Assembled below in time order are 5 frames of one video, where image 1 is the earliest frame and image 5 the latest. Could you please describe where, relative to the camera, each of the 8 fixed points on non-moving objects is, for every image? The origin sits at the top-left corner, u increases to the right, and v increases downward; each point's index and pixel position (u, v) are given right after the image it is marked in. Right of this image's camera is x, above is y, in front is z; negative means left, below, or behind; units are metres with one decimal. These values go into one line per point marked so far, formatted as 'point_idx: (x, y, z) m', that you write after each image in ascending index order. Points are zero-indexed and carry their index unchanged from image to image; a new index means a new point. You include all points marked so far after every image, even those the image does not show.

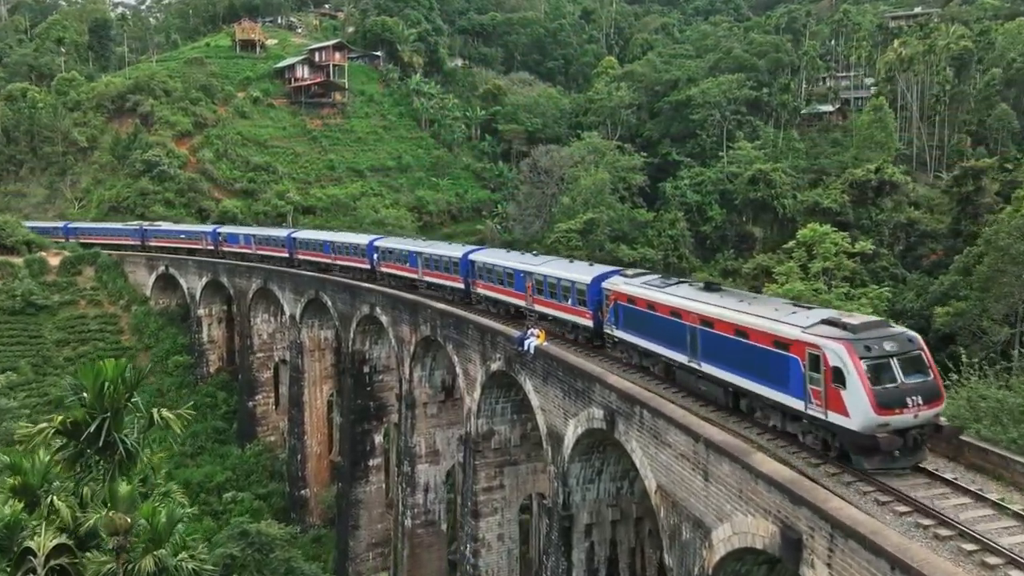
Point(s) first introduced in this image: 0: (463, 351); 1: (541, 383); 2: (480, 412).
0: (-0.6, -0.7, +14.6) m
1: (+0.3, -0.9, +11.6) m
2: (-0.3, -1.4, +14.0) m
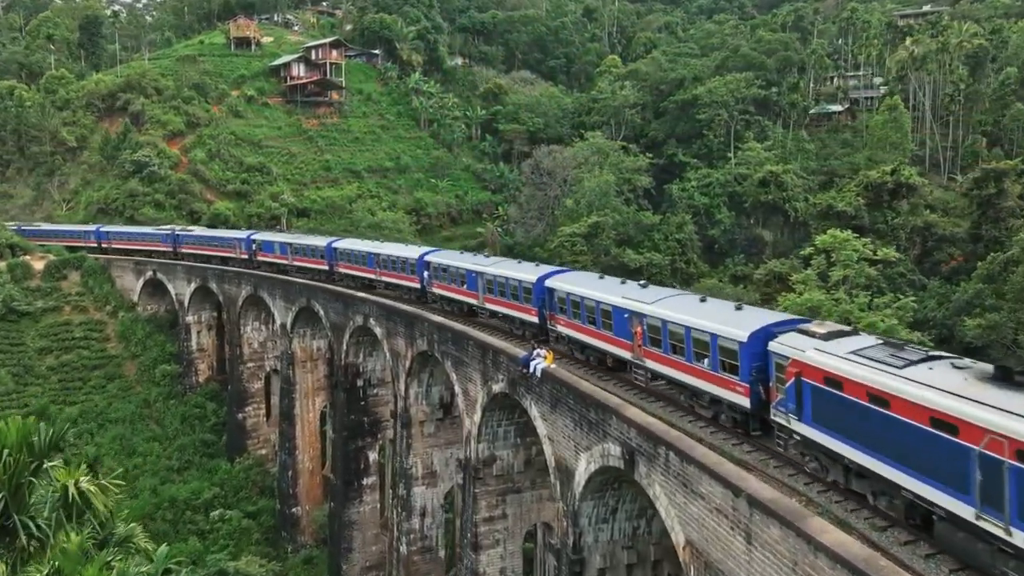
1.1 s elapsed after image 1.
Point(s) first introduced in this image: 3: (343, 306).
0: (-0.5, -0.9, +13.5) m
1: (+0.3, -1.0, +10.4) m
2: (-0.3, -1.5, +12.9) m
3: (-2.5, -0.3, +19.1) m
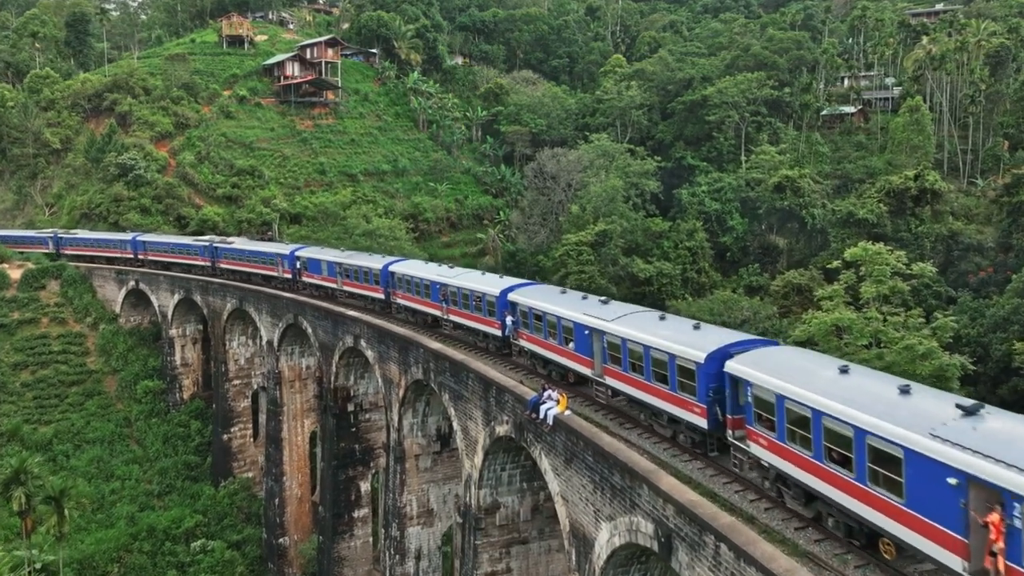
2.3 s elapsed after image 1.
0: (-0.5, -1.1, +12.0) m
1: (+0.3, -1.2, +8.9) m
2: (-0.3, -1.7, +11.4) m
3: (-2.5, -0.5, +17.6) m
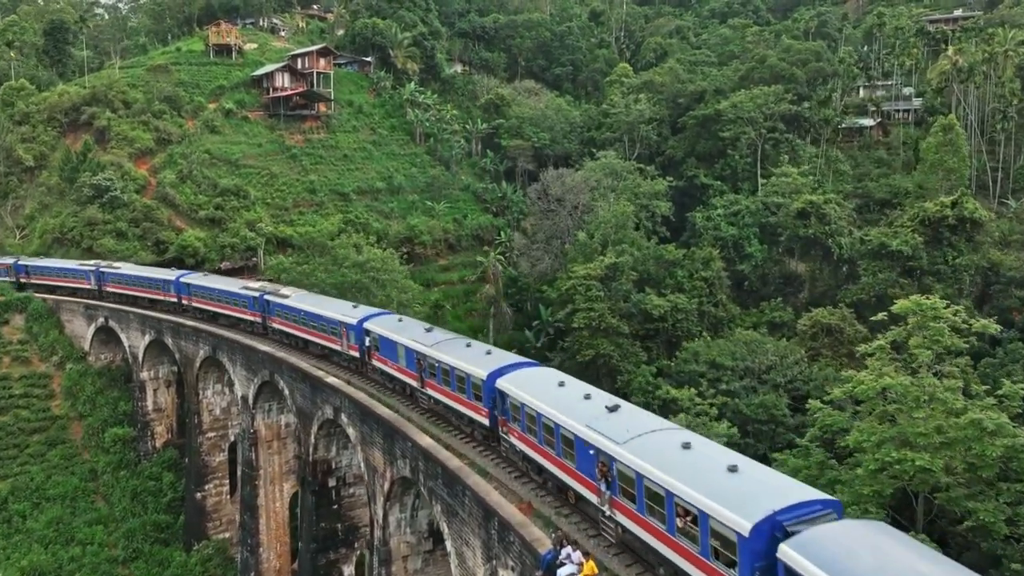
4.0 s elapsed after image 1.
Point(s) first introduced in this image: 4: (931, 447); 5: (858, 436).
0: (-0.4, -1.8, +9.8) m
1: (+0.4, -2.0, +6.8) m
2: (-0.2, -2.5, +9.2) m
3: (-2.5, -1.2, +15.4) m
4: (+4.7, -1.8, +14.2) m
5: (+4.1, -1.8, +15.1) m
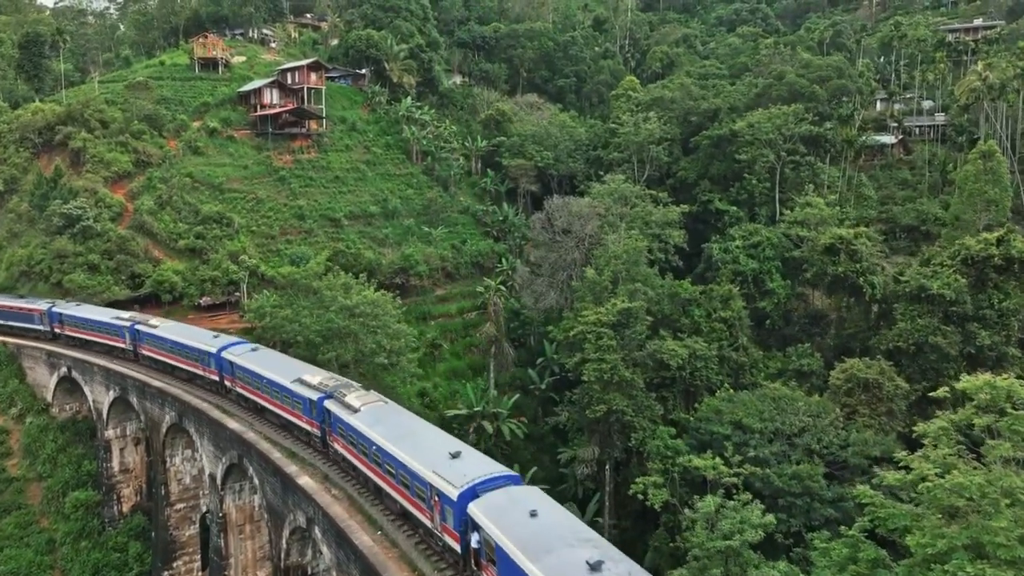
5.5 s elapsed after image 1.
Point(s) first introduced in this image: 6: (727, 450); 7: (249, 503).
0: (-0.4, -2.6, +7.6) m
1: (+0.4, -2.8, +4.6) m
2: (-0.2, -3.3, +7.0) m
3: (-2.4, -2.1, +13.2) m
4: (+4.8, -2.6, +12.0) m
5: (+4.2, -2.6, +12.9) m
6: (+3.3, -2.5, +19.4) m
7: (-3.4, -2.8, +16.4) m
